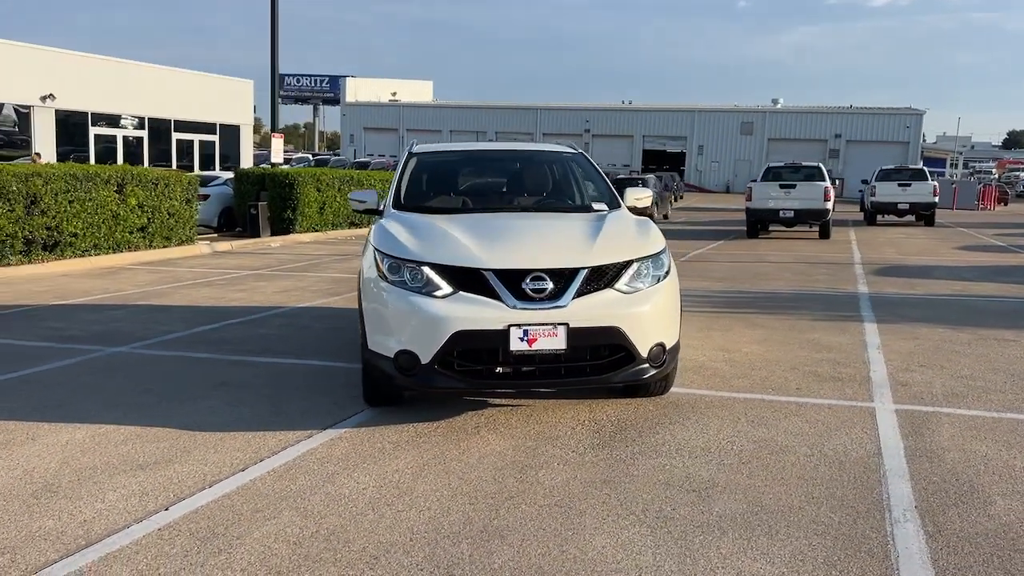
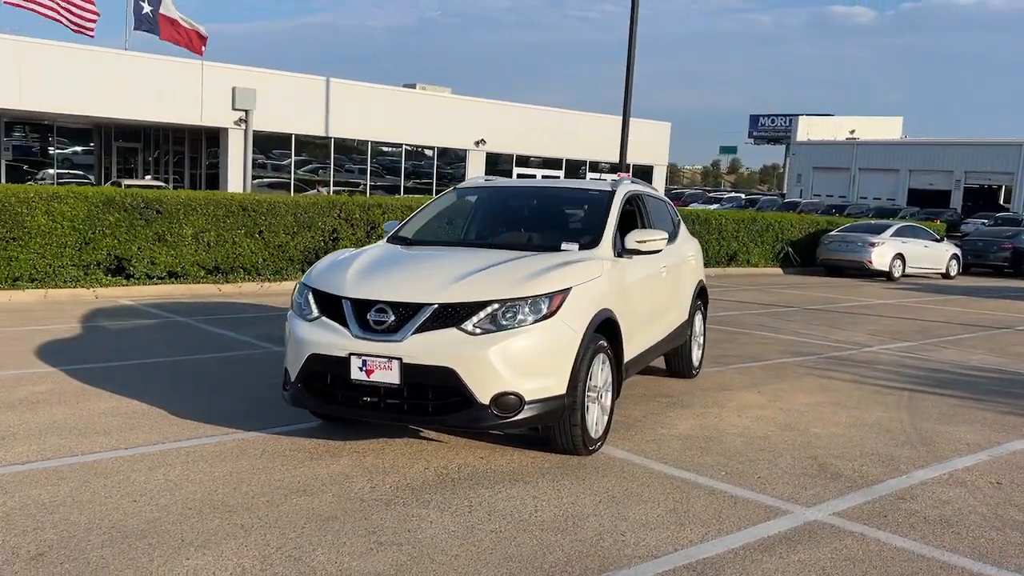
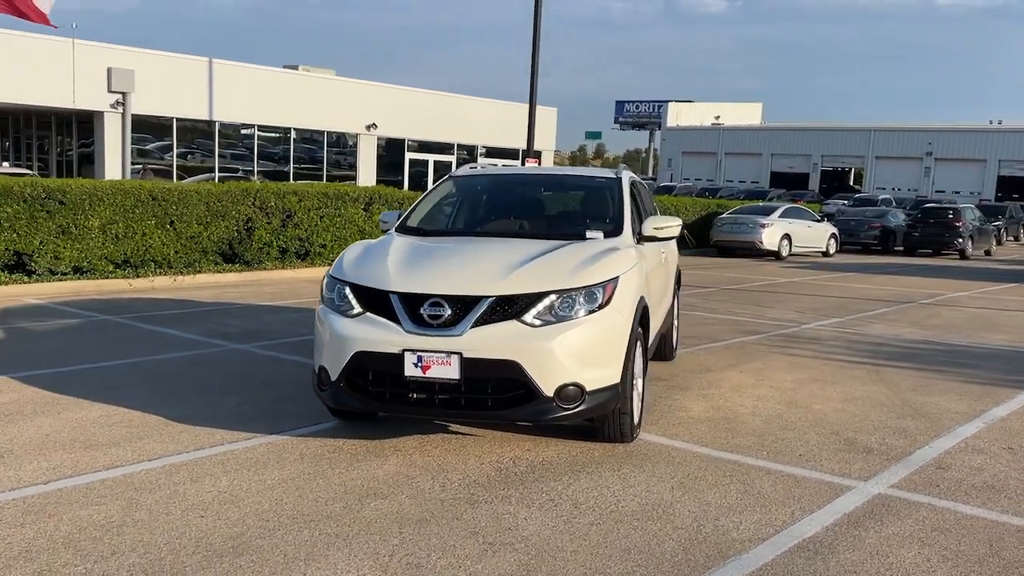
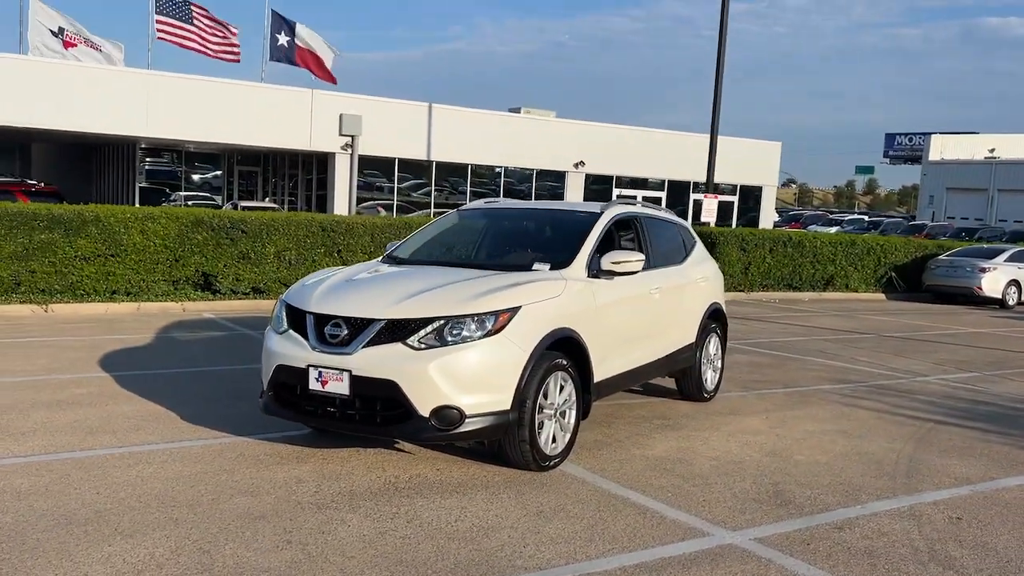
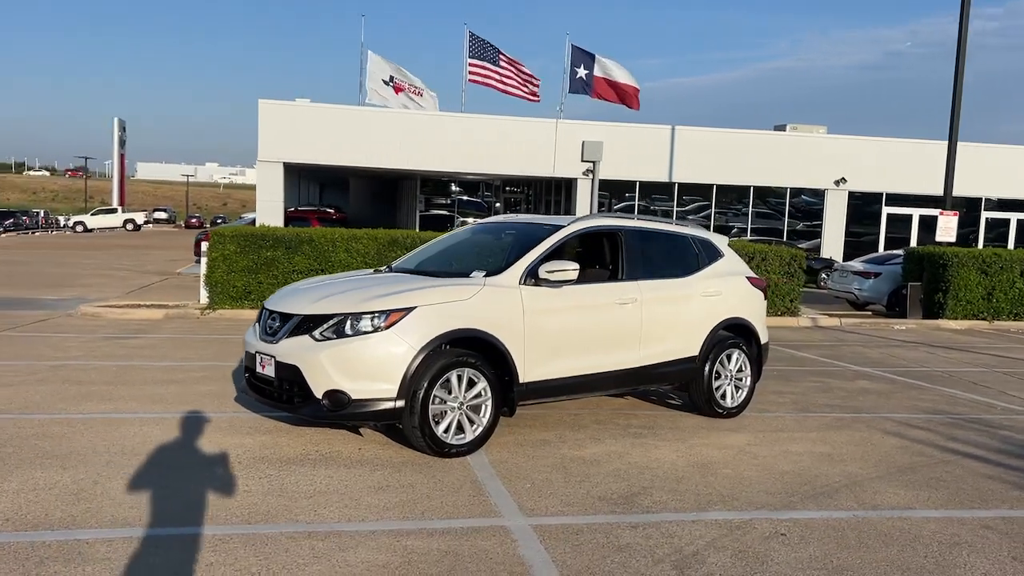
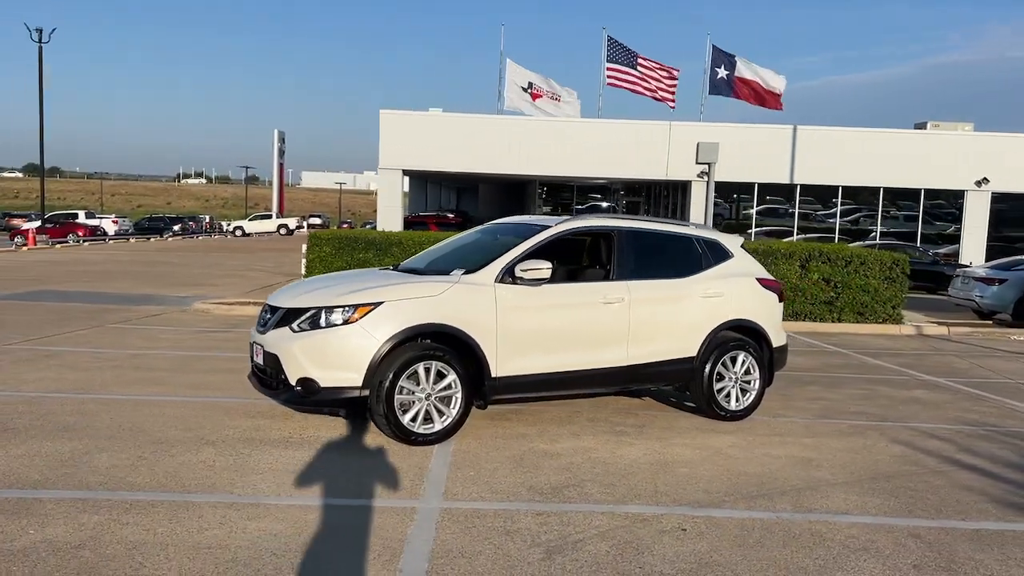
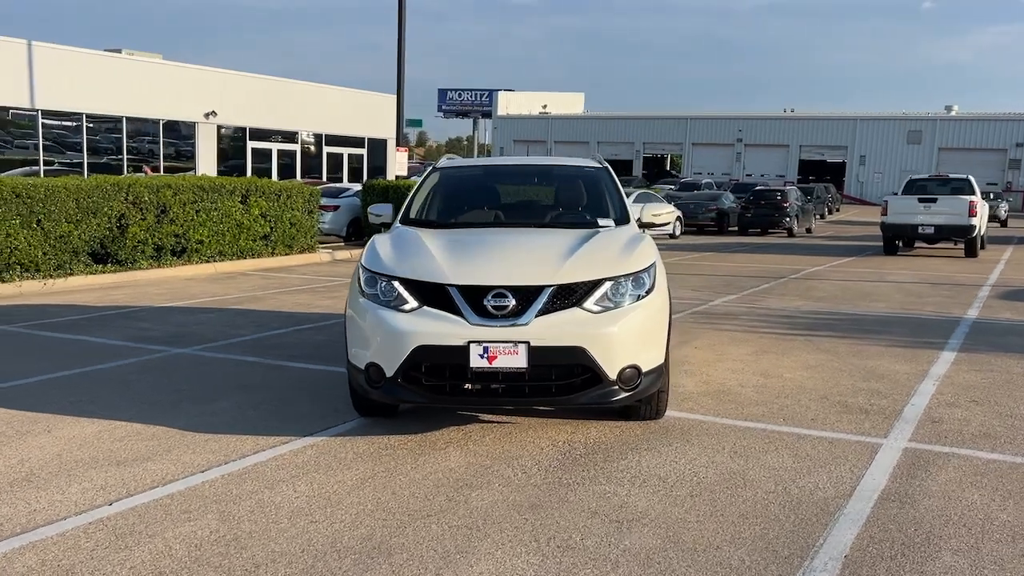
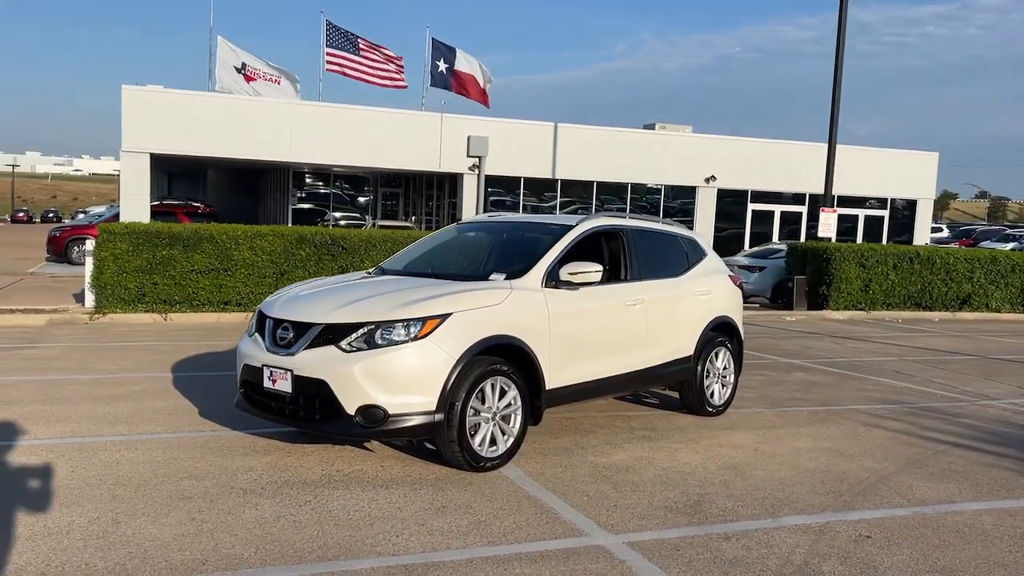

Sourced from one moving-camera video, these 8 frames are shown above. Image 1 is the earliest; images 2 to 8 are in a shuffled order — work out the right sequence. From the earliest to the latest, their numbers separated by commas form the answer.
7, 3, 2, 4, 8, 5, 6
